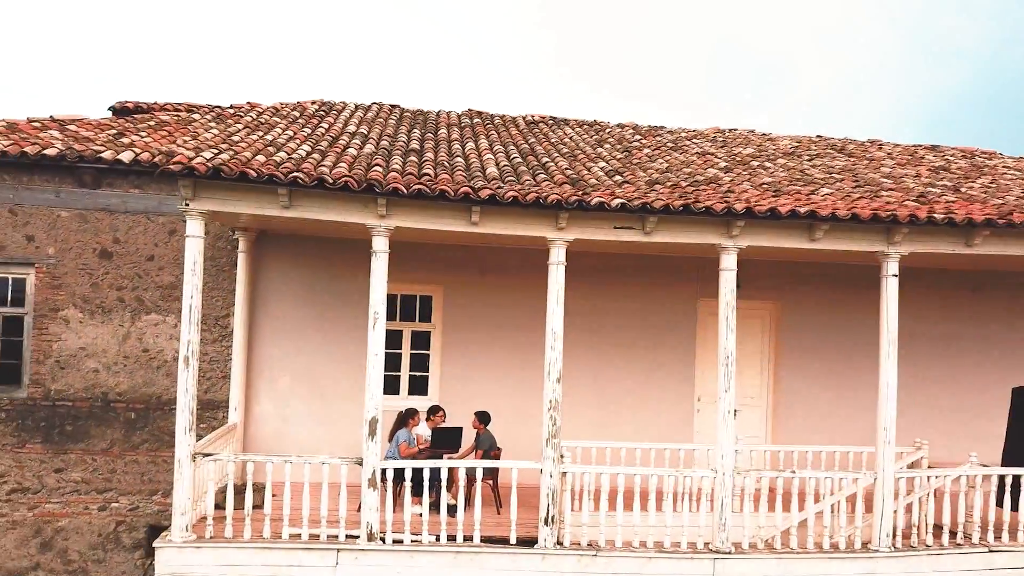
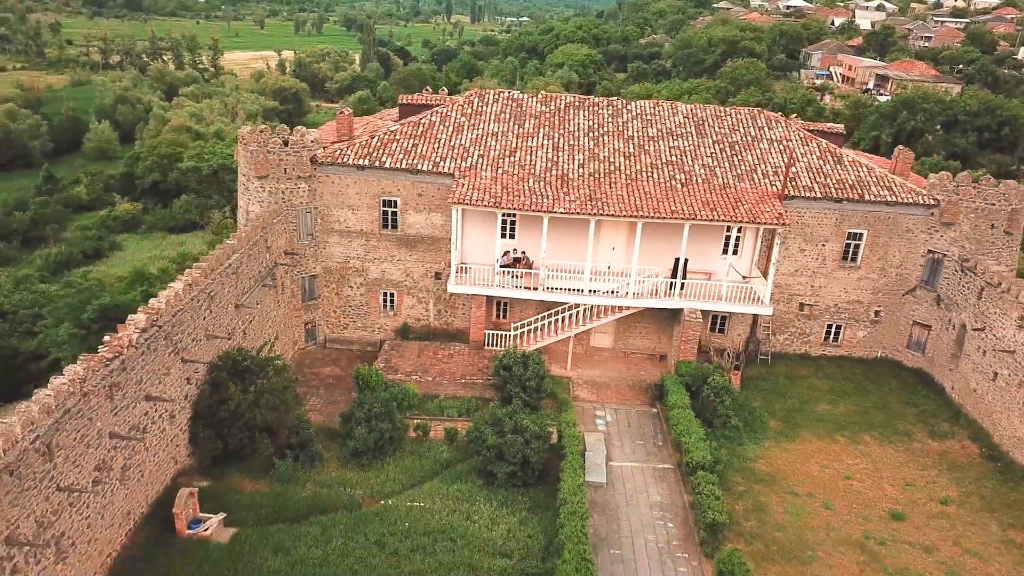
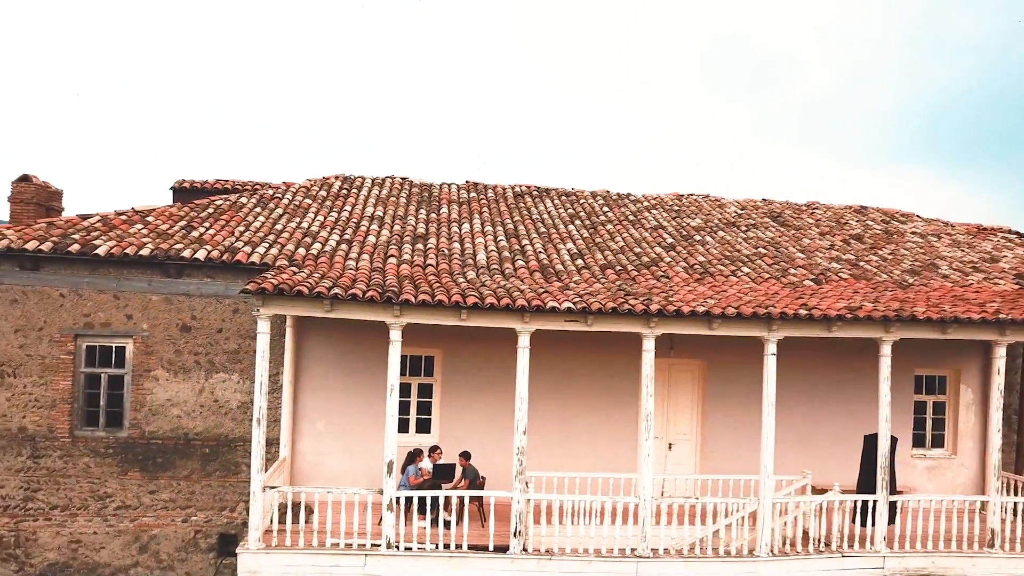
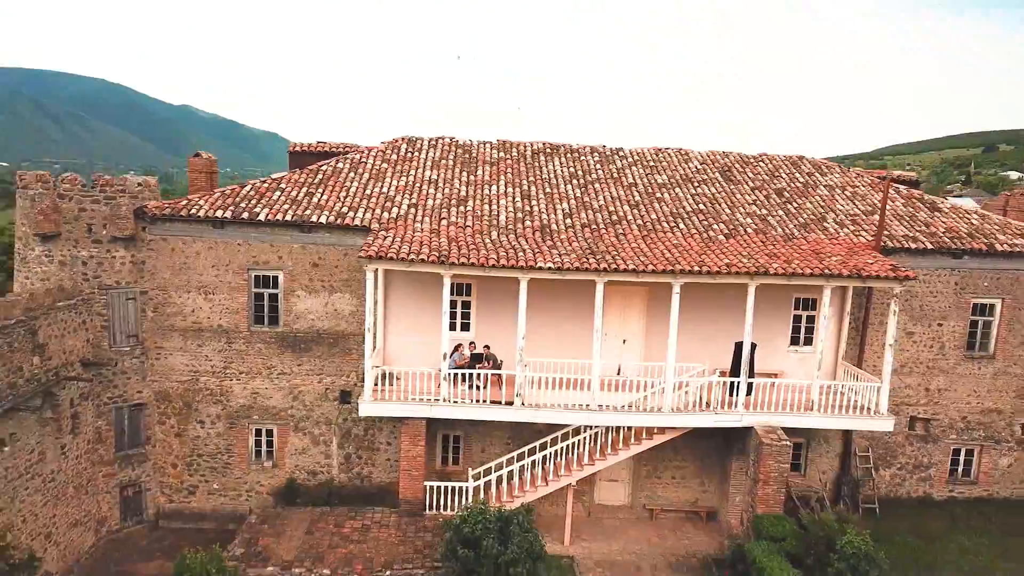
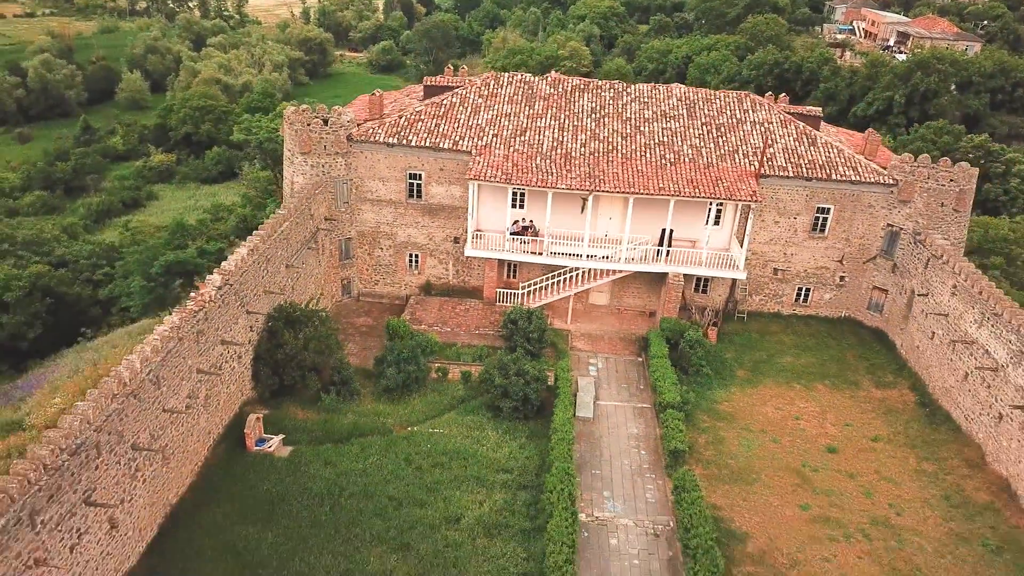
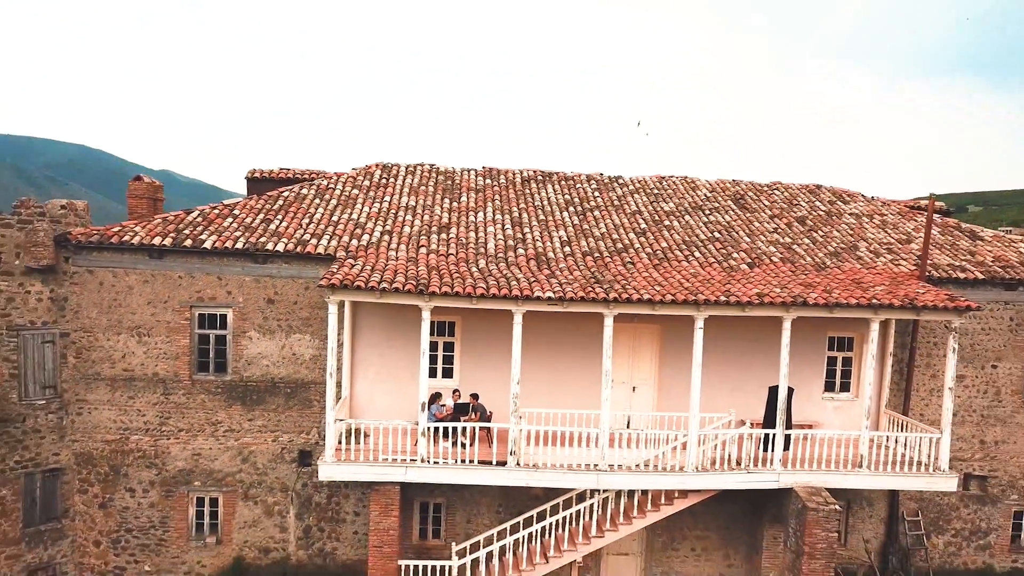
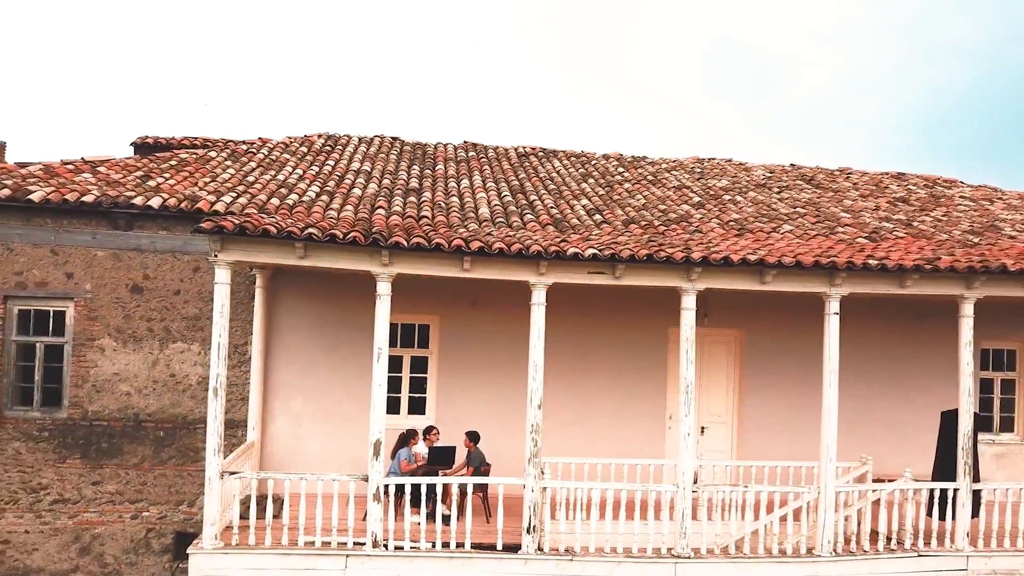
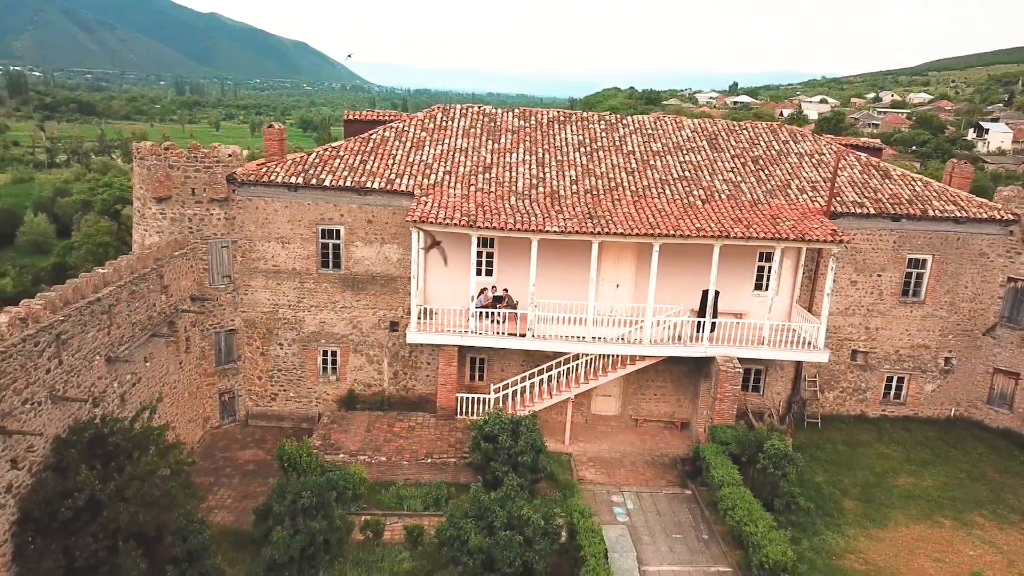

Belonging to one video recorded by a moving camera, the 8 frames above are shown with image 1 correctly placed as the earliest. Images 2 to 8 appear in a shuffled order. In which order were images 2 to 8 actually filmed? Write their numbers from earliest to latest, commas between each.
7, 3, 6, 4, 8, 2, 5
